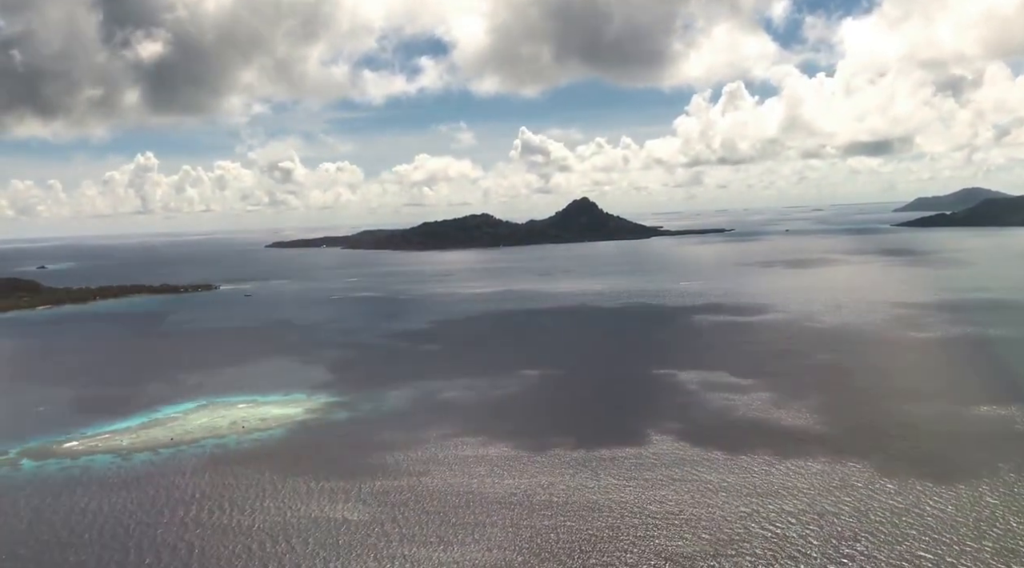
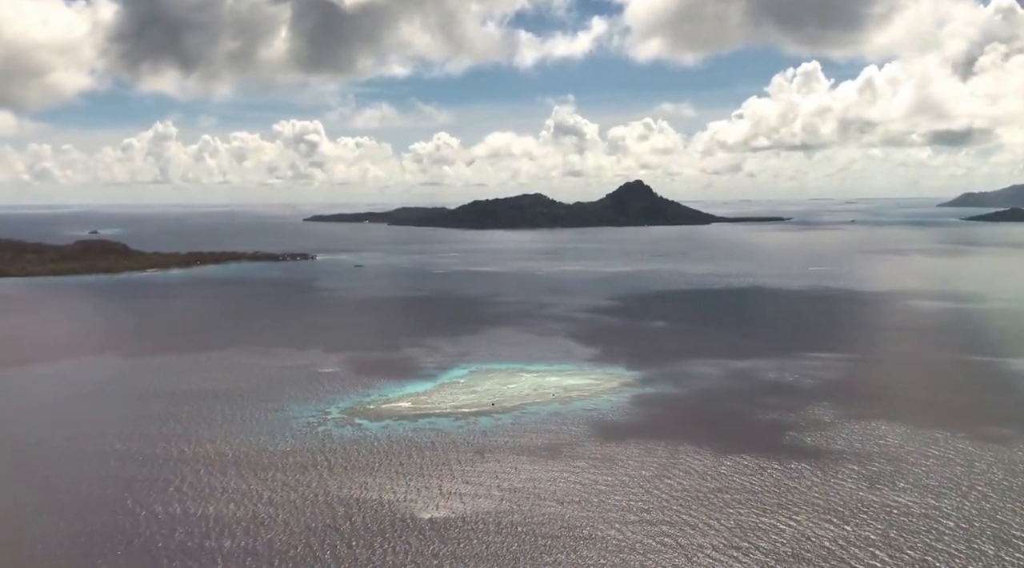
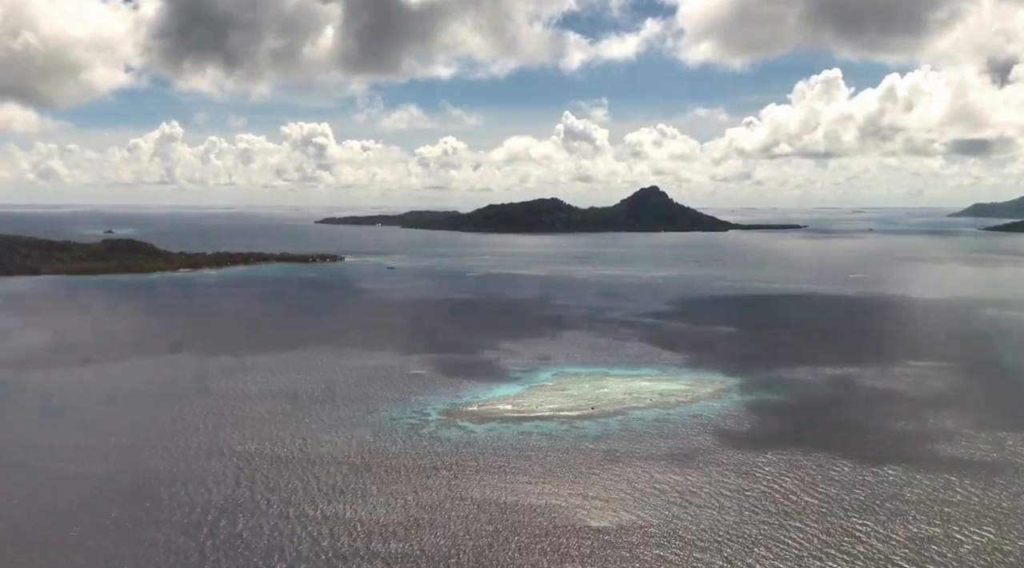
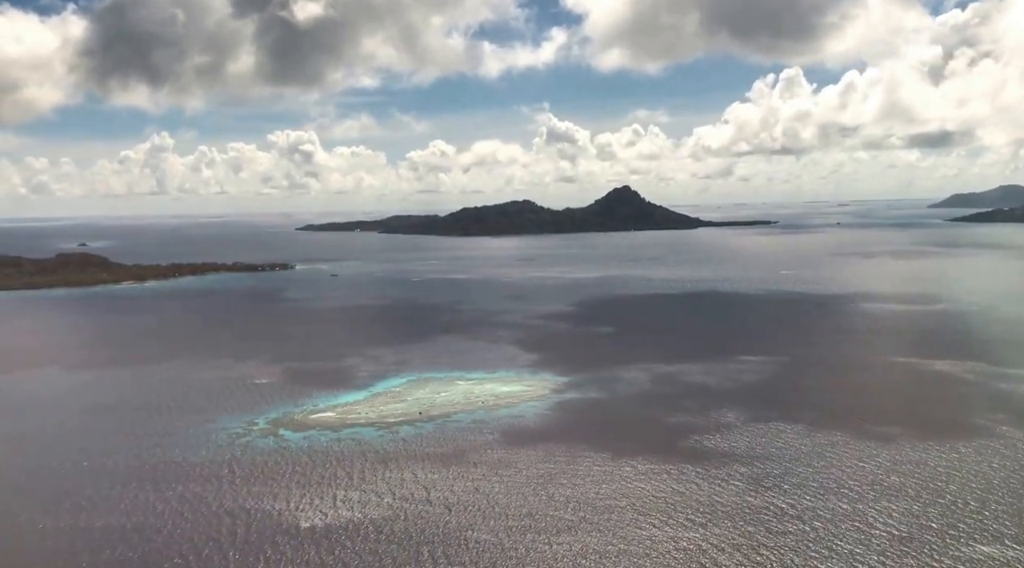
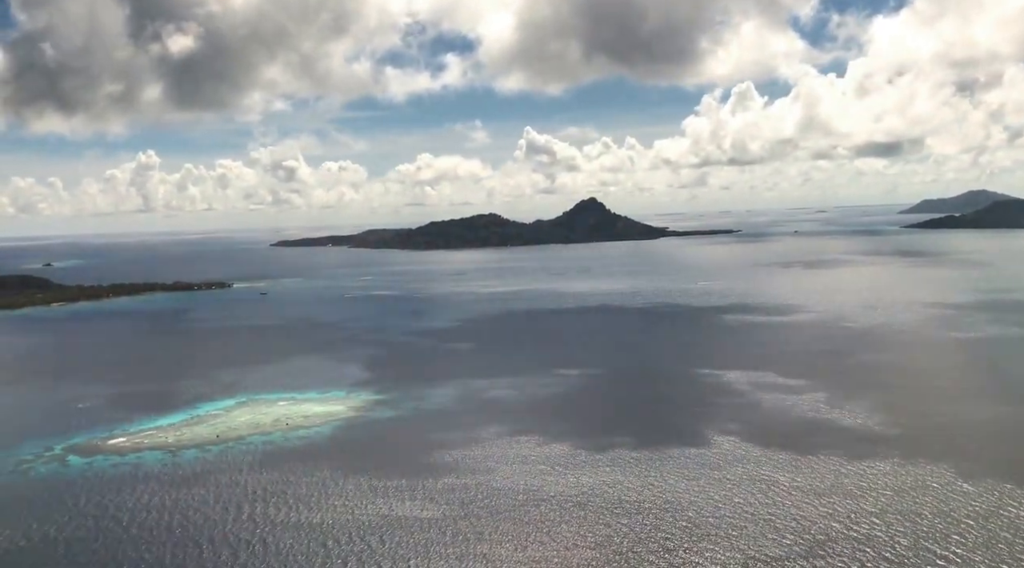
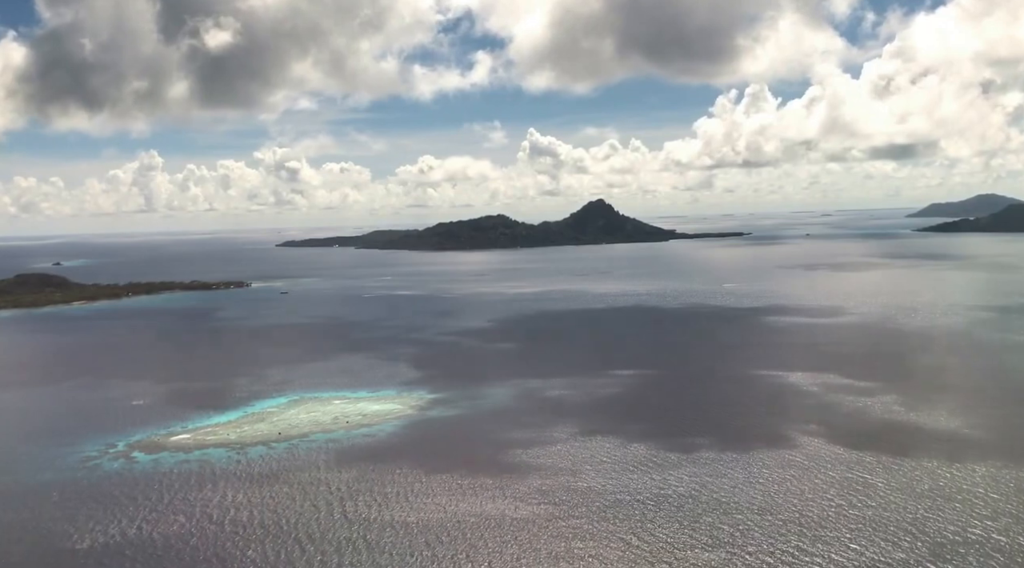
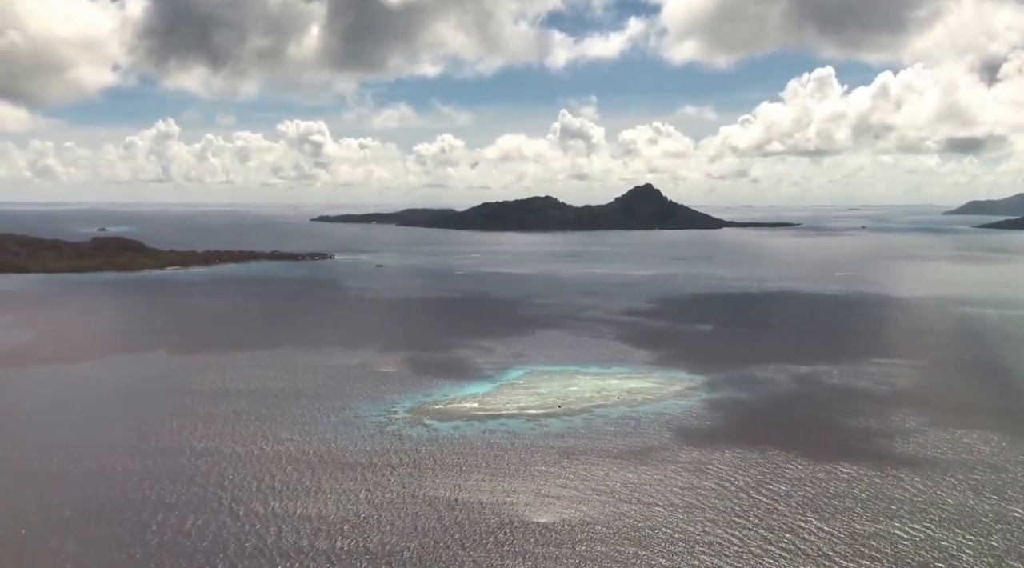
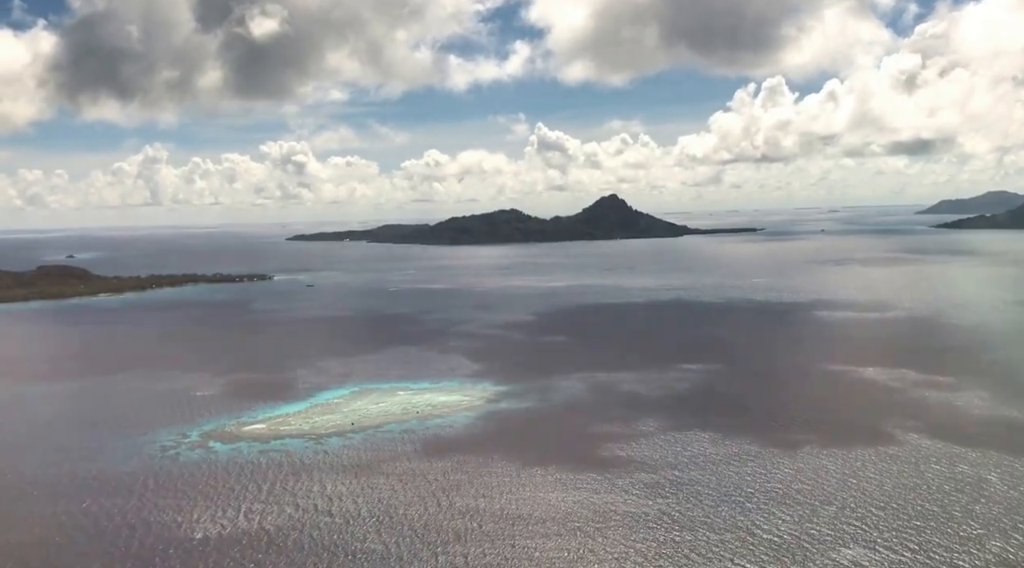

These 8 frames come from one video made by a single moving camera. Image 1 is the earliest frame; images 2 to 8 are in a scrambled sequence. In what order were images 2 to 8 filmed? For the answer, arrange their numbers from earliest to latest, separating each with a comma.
5, 6, 8, 4, 2, 7, 3
